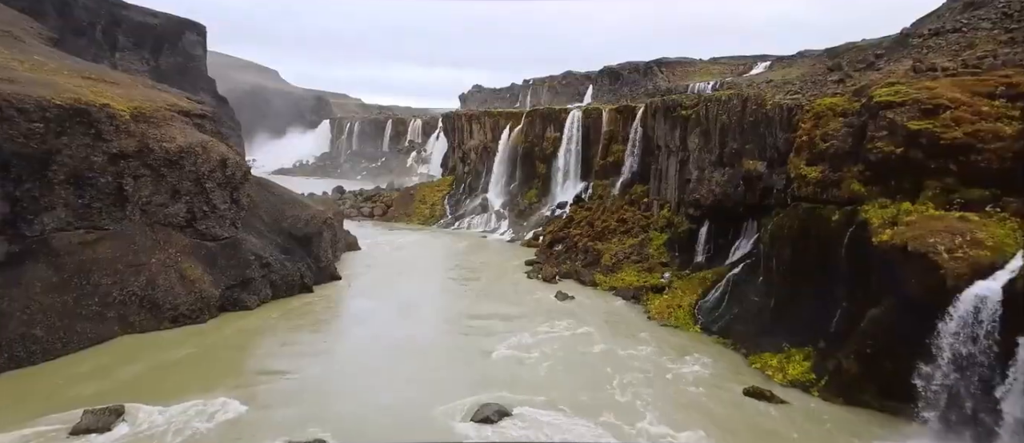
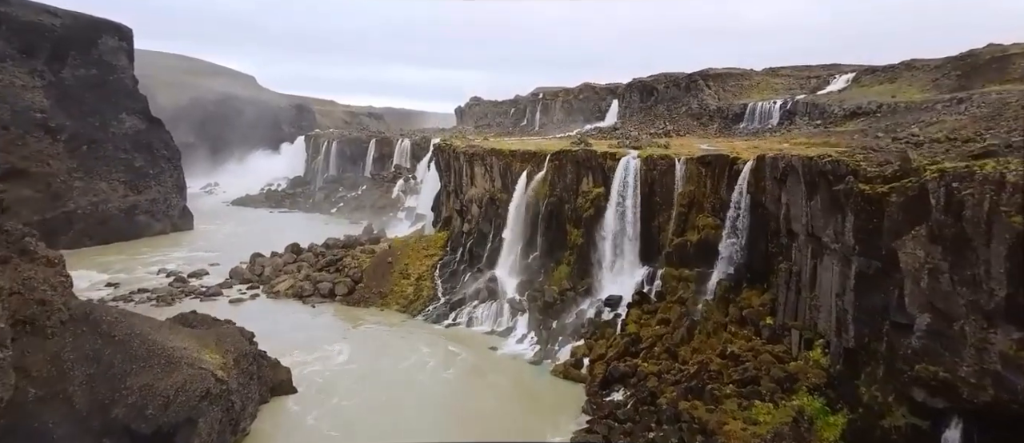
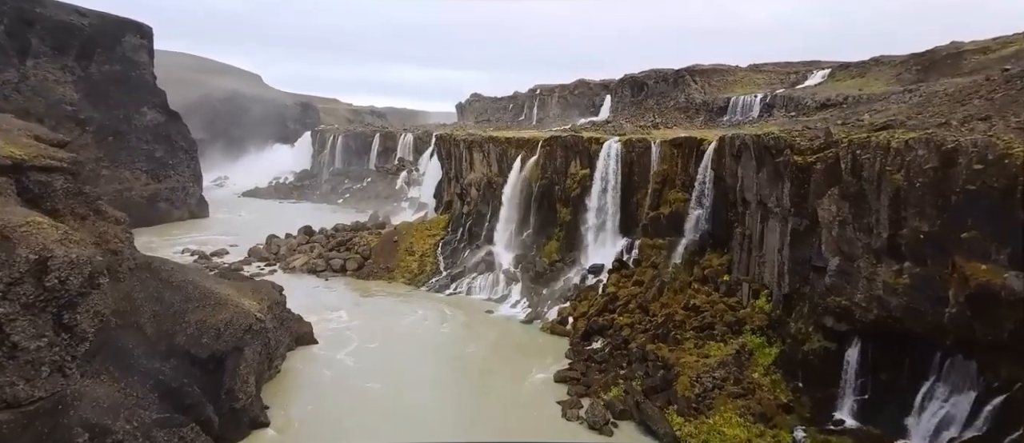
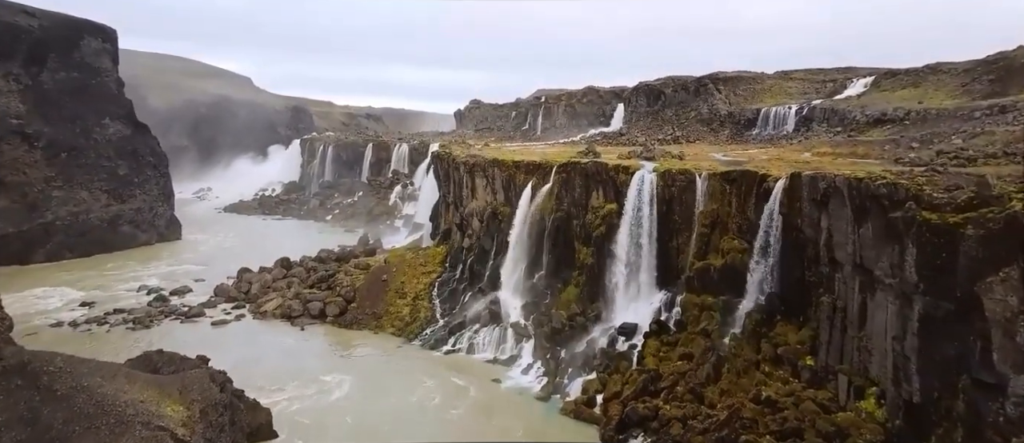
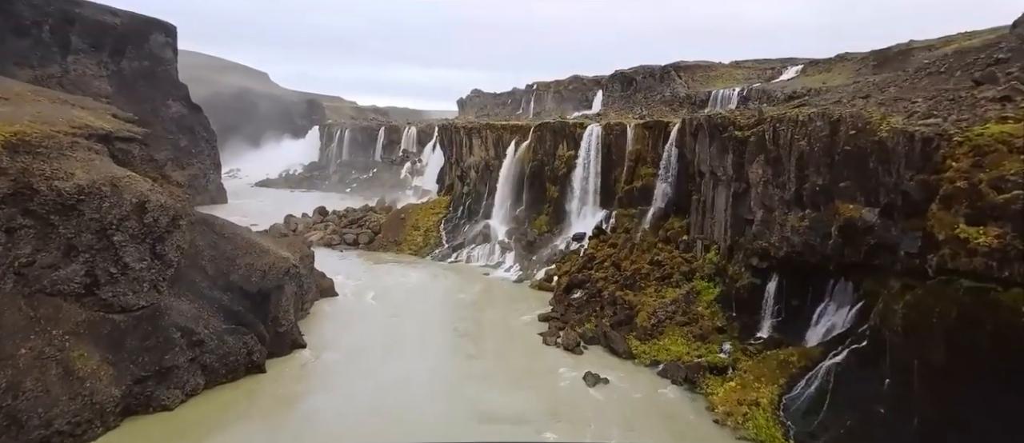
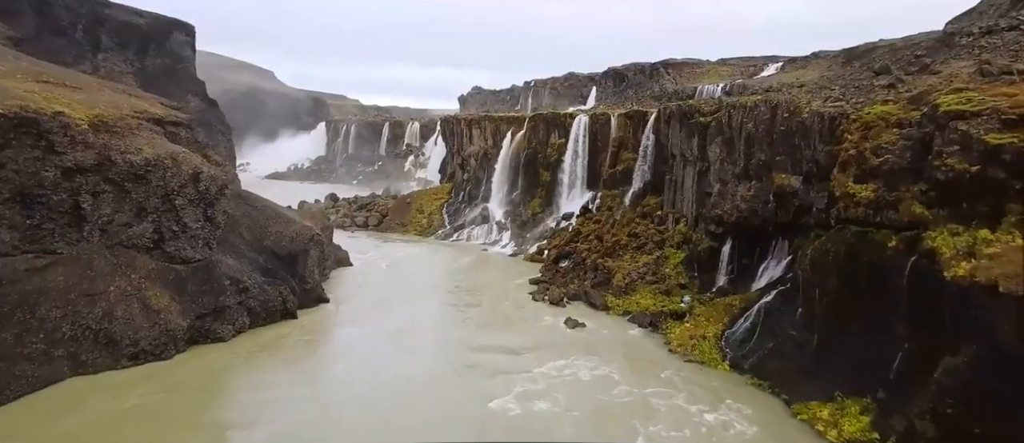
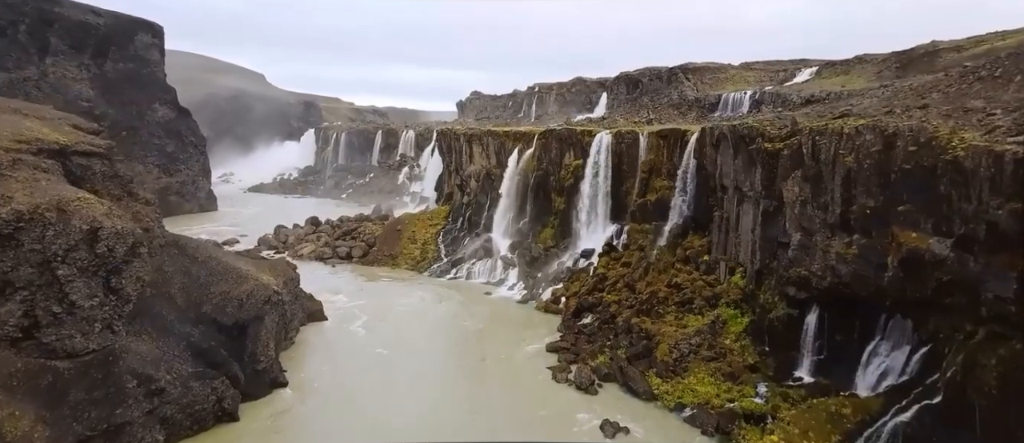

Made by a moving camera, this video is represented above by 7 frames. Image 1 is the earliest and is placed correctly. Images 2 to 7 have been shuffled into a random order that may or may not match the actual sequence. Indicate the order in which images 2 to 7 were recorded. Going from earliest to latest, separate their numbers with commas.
6, 5, 7, 3, 2, 4
